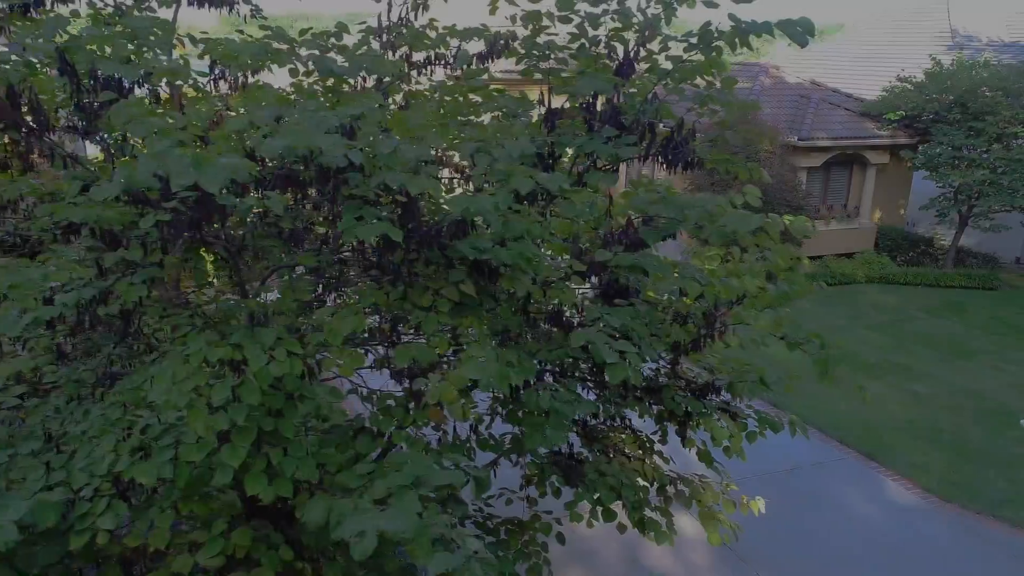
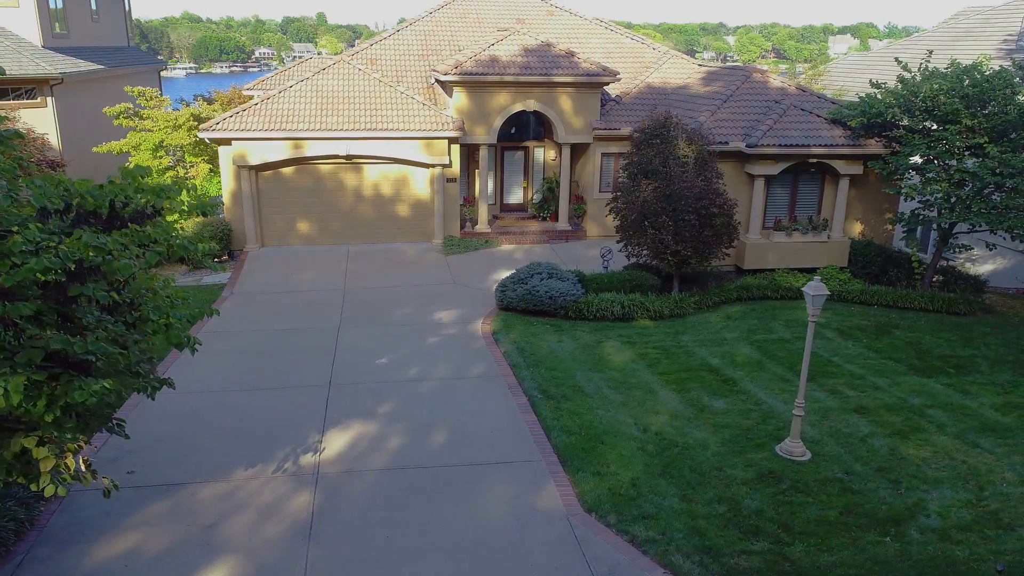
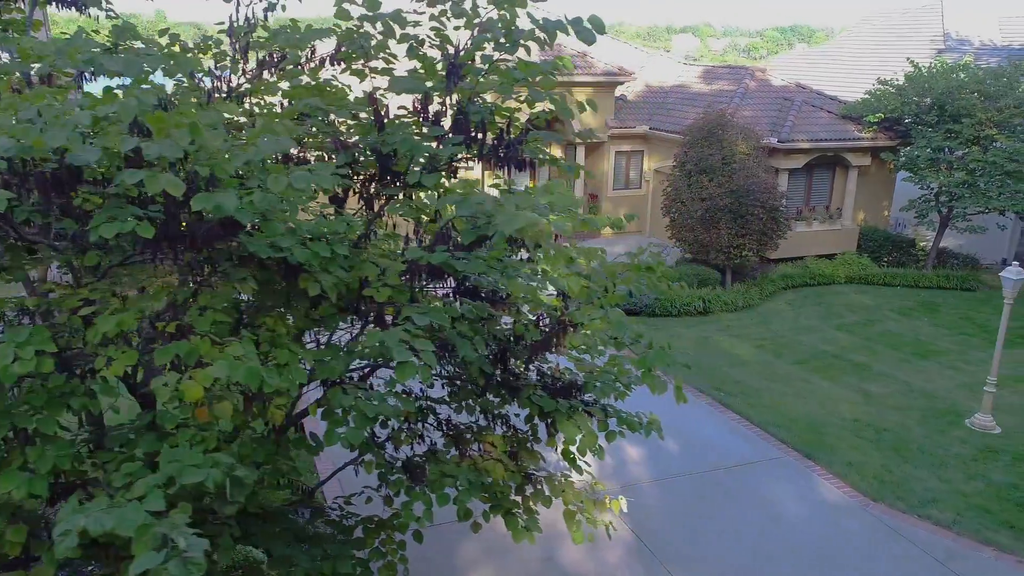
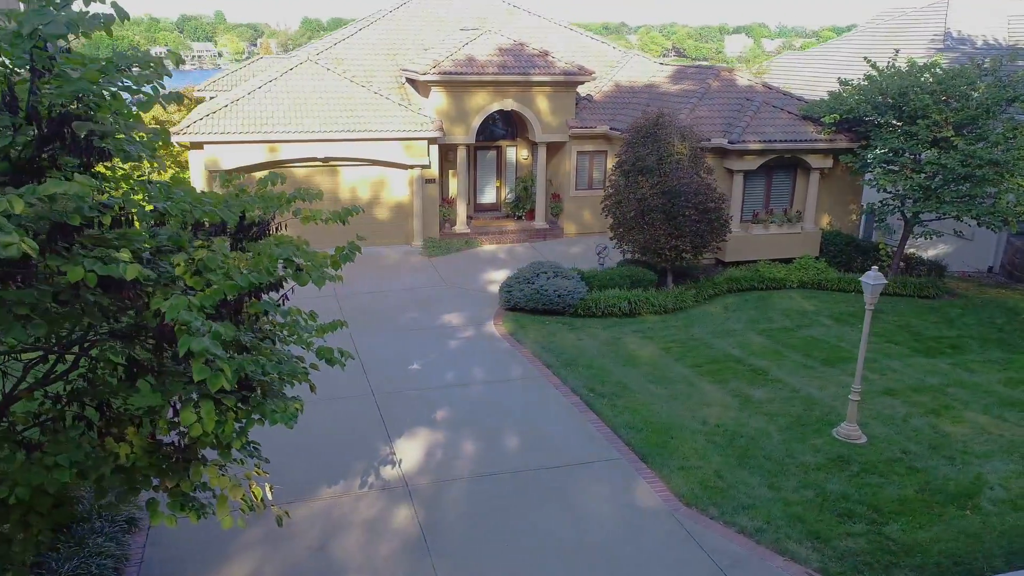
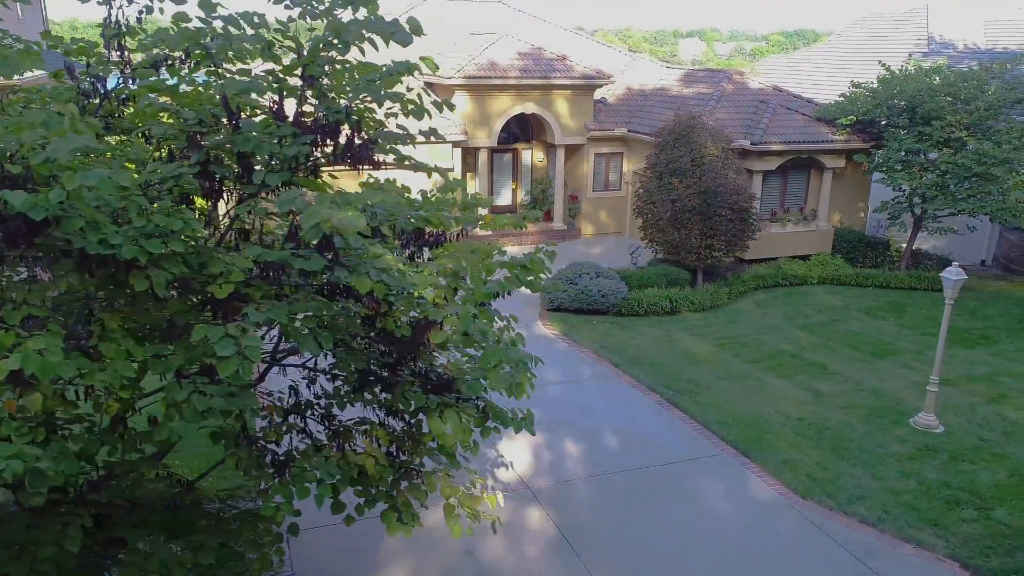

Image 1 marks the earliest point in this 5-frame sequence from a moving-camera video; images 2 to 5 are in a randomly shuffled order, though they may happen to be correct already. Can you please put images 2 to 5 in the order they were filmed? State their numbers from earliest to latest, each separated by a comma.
3, 5, 4, 2
